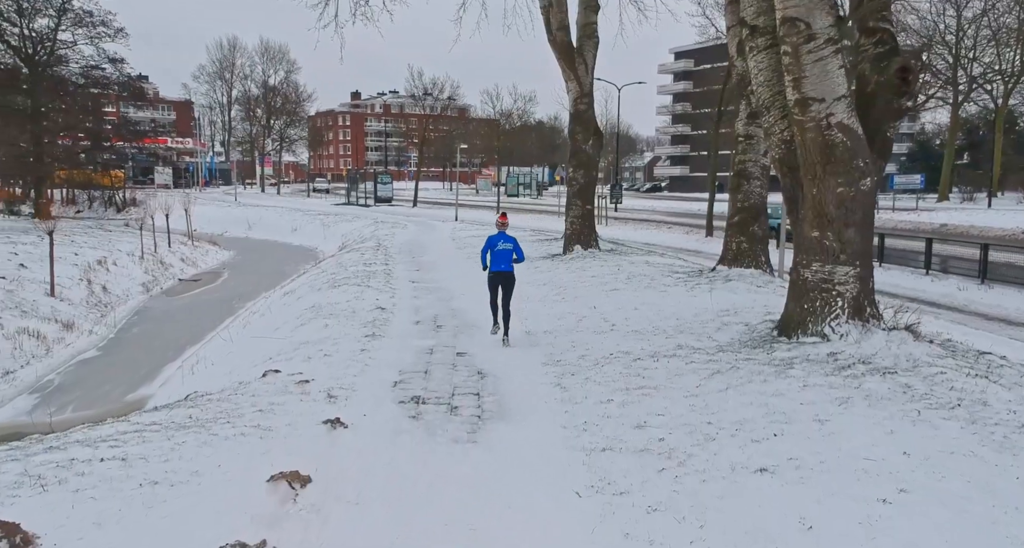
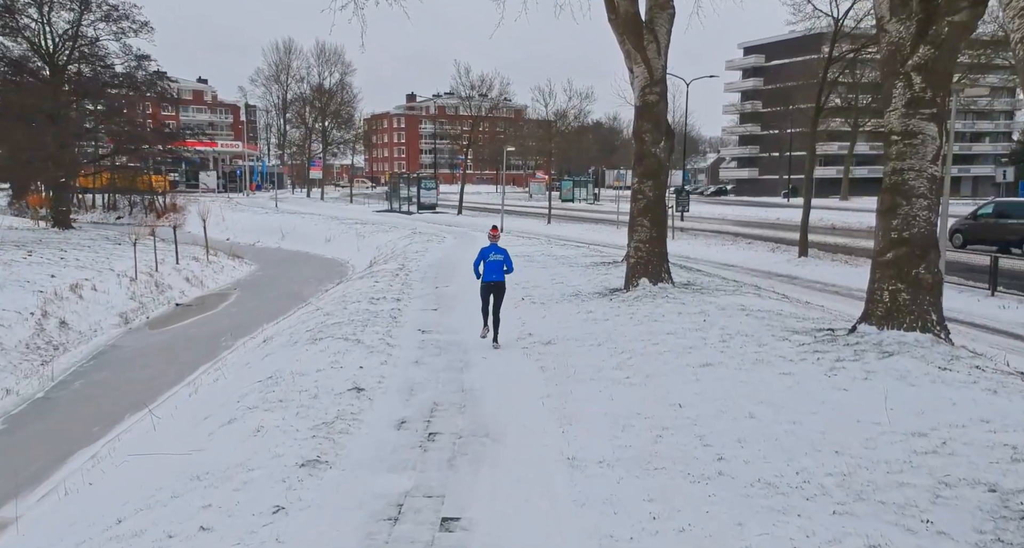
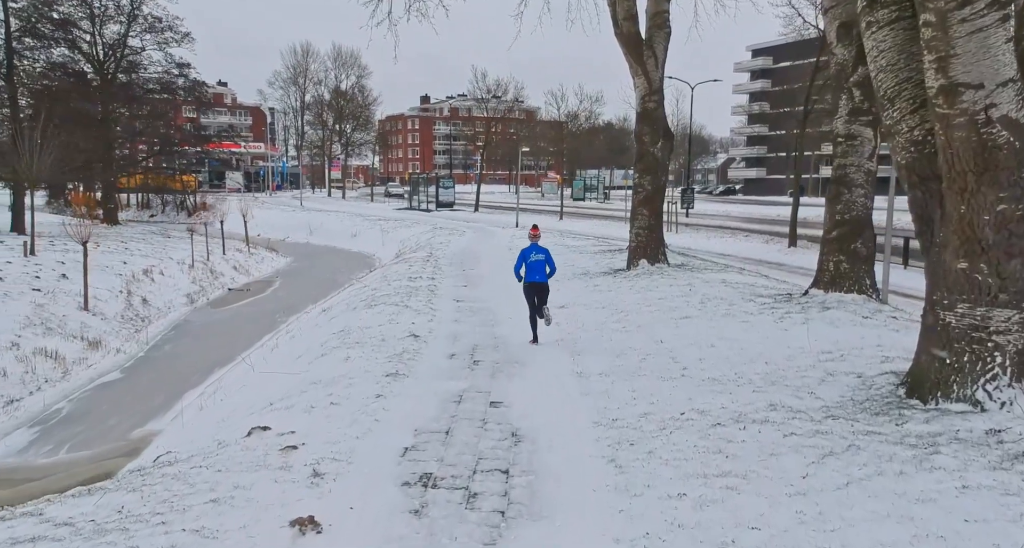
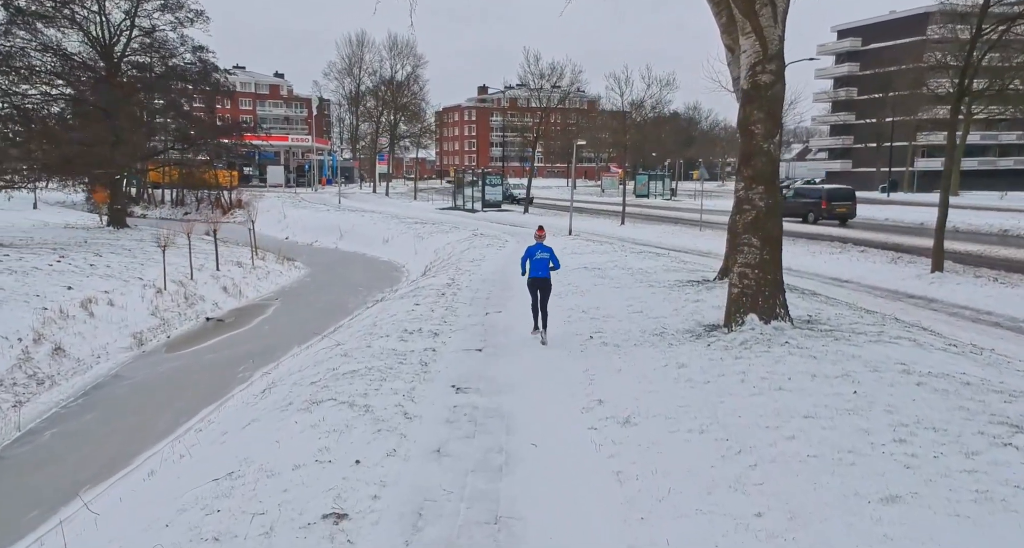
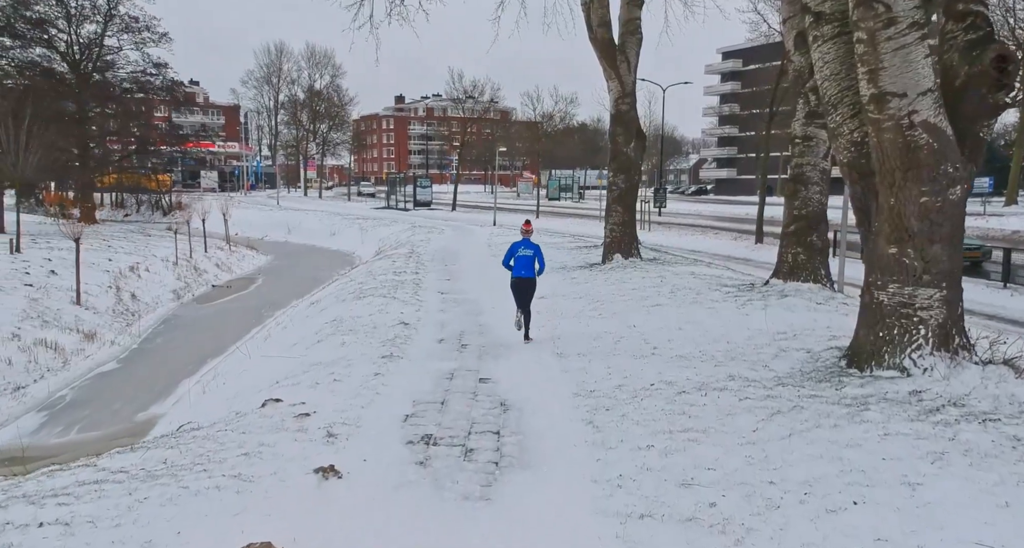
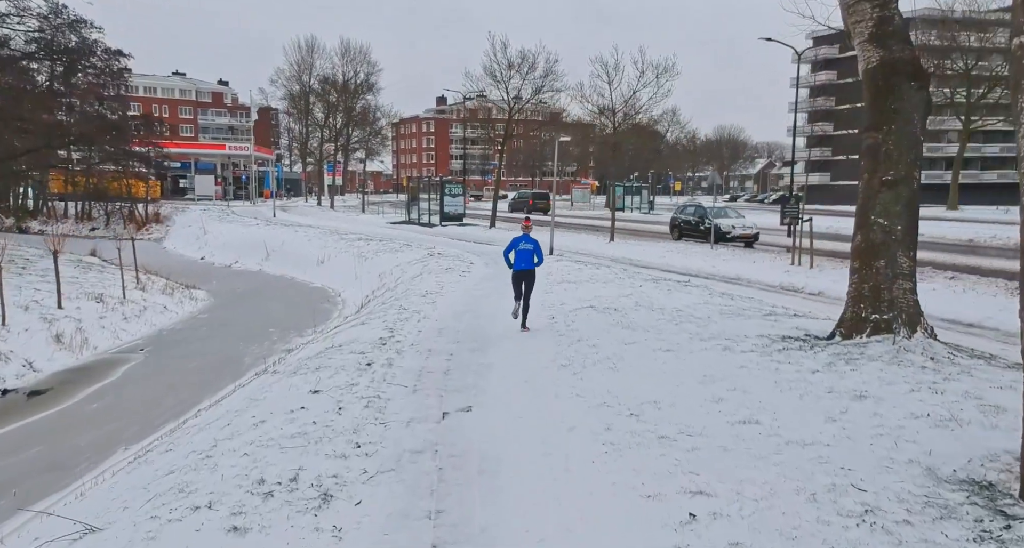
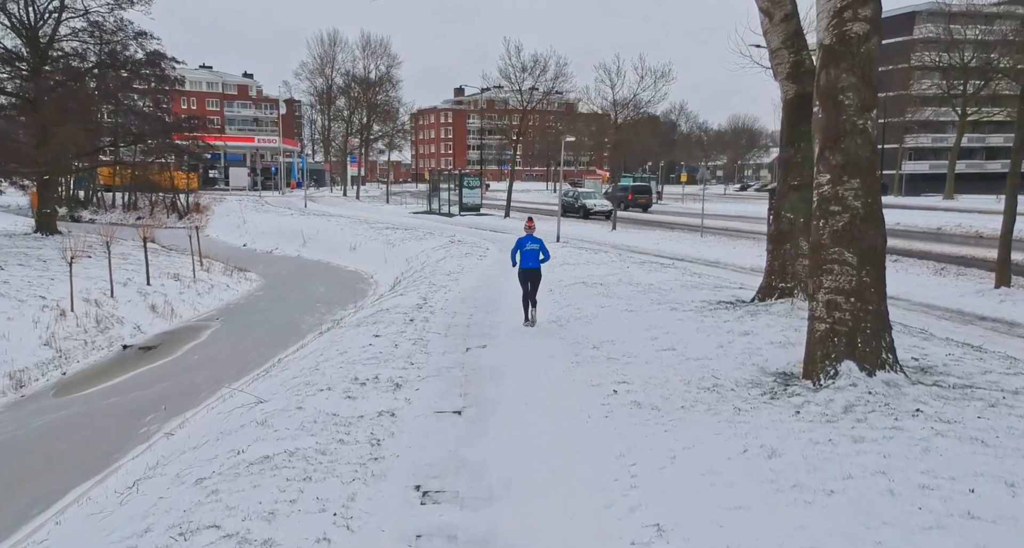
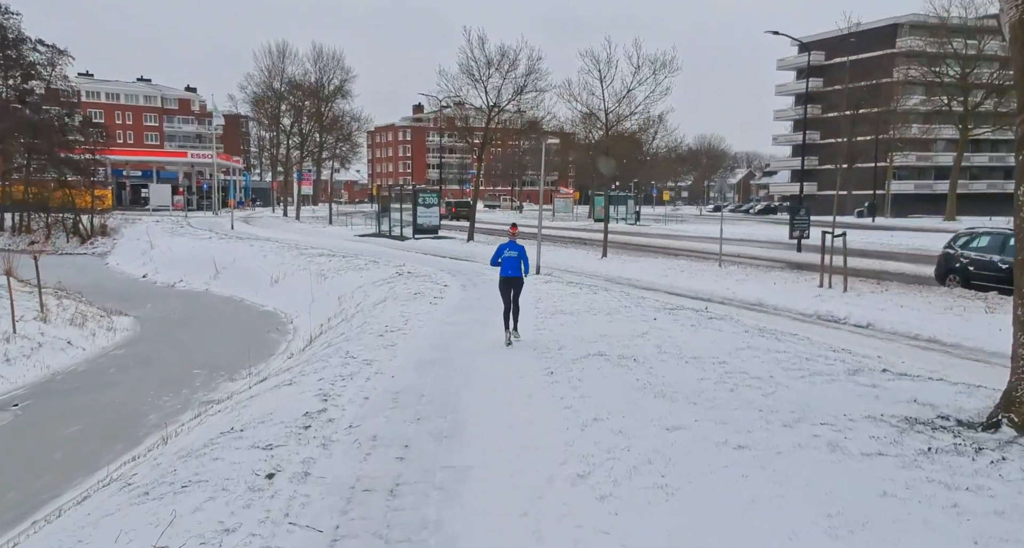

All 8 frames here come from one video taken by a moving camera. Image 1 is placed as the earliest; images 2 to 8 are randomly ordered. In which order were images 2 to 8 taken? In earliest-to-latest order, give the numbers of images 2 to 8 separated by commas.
5, 3, 2, 4, 7, 6, 8
